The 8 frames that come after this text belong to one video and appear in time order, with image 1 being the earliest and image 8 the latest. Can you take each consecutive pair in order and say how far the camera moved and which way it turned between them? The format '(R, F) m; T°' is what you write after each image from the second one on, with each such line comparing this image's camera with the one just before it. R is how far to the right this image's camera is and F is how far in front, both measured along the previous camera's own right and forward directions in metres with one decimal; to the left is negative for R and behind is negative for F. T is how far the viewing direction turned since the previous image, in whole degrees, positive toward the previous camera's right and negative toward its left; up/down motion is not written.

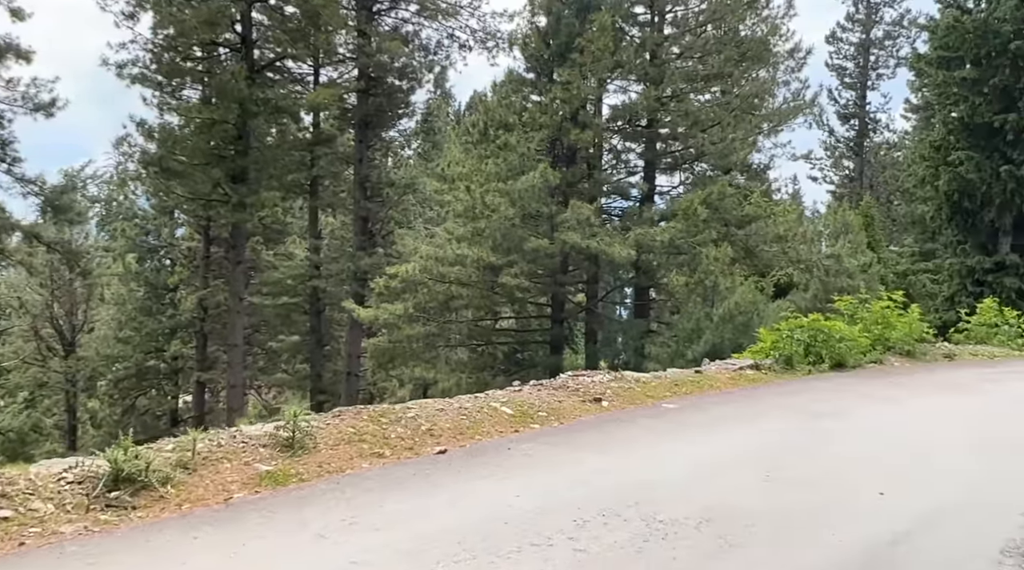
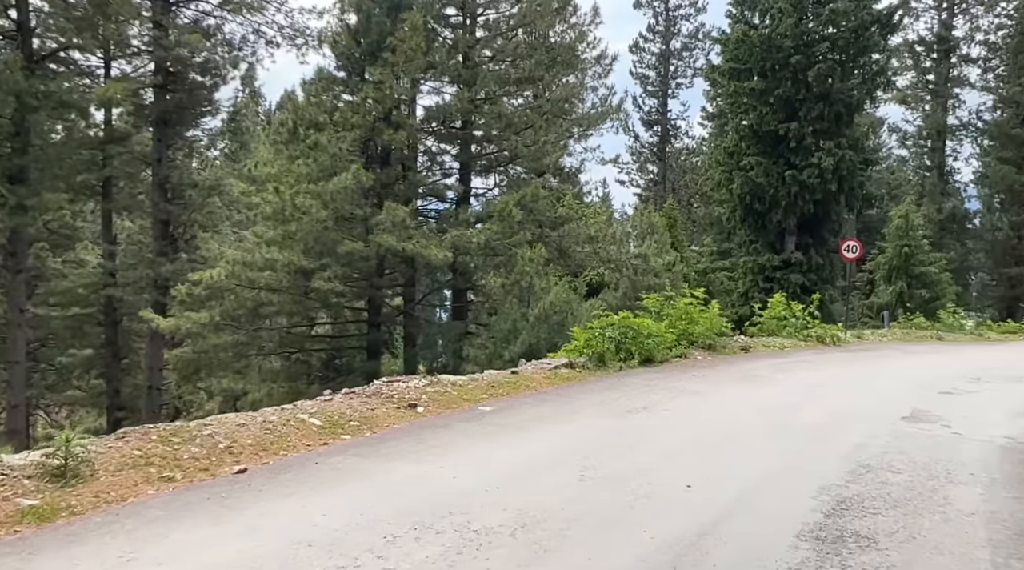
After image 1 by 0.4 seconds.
(+0.1, +0.2) m; +12°
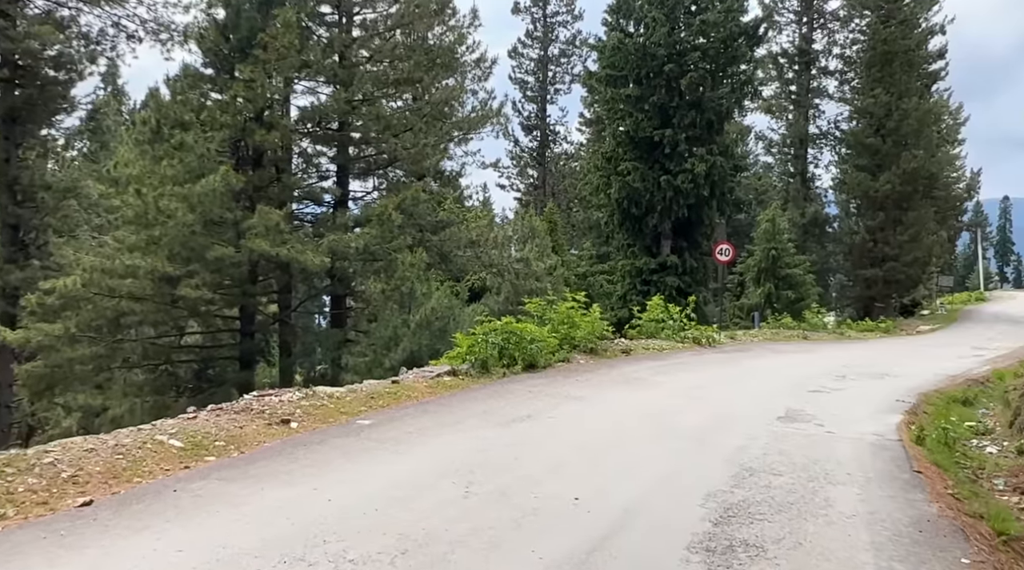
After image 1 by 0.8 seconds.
(0.0, +0.3) m; +8°
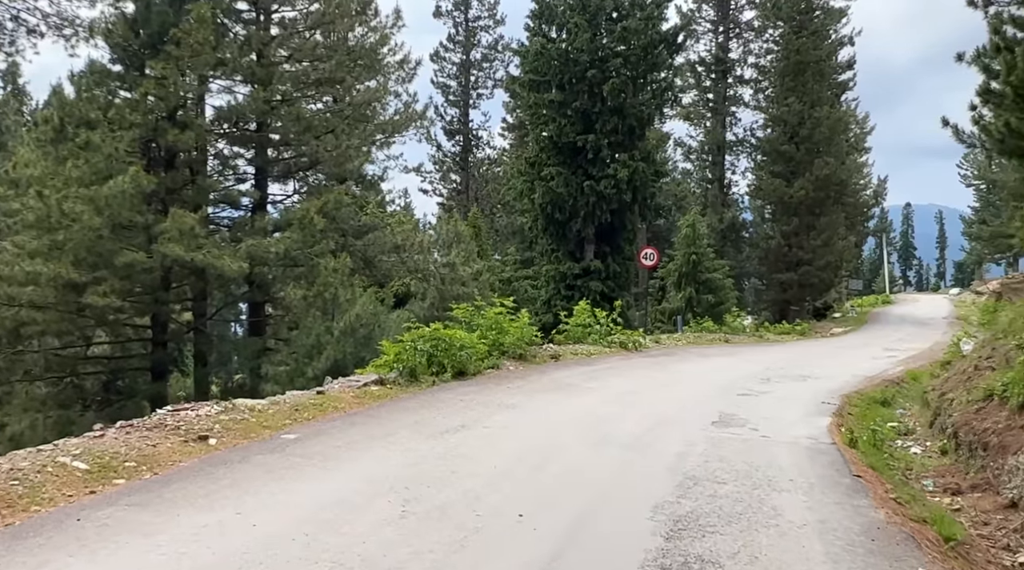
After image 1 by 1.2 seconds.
(-0.1, +0.3) m; +5°
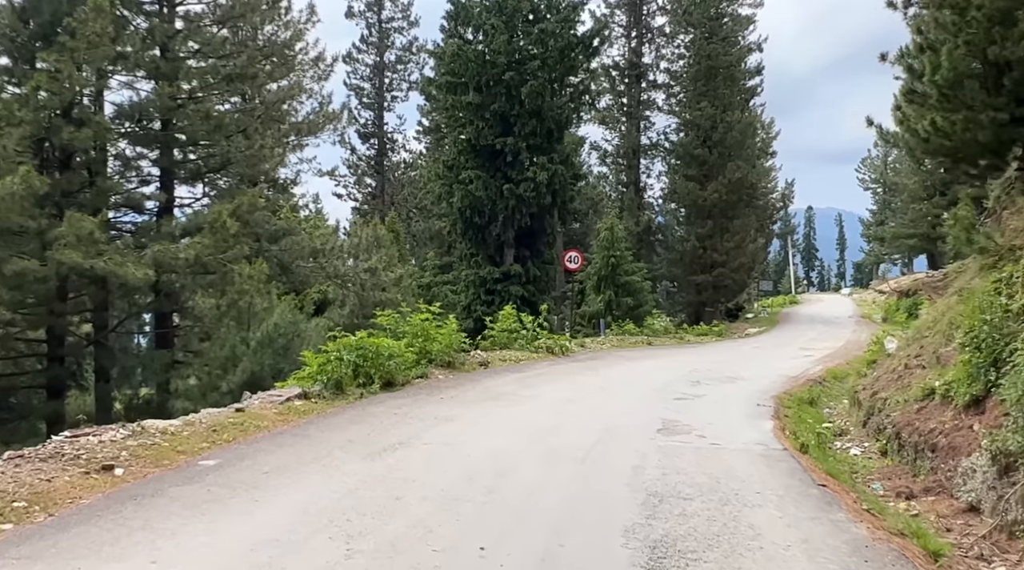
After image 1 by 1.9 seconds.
(-0.2, +0.5) m; +6°
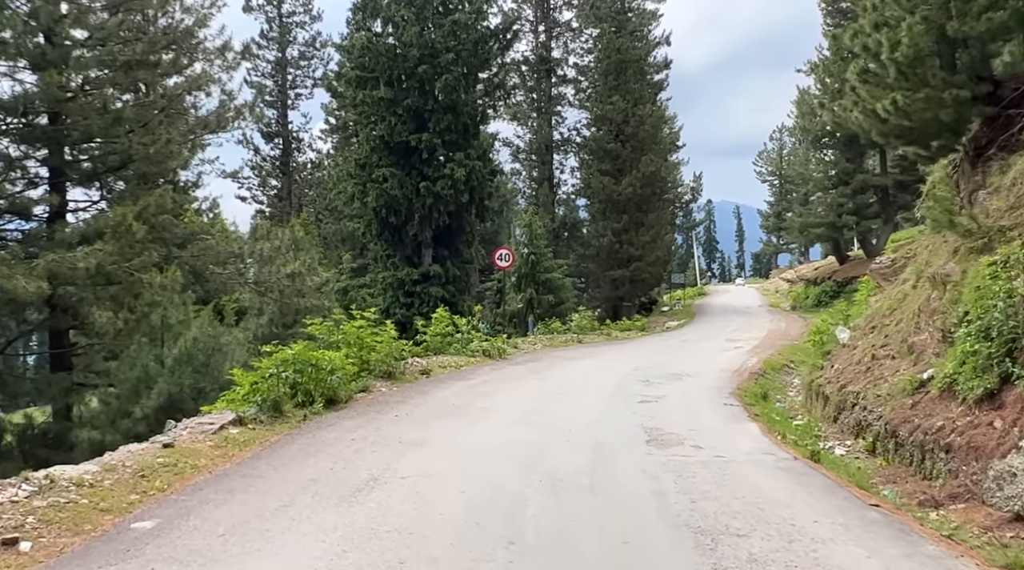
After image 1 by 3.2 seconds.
(-0.6, +1.1) m; +6°
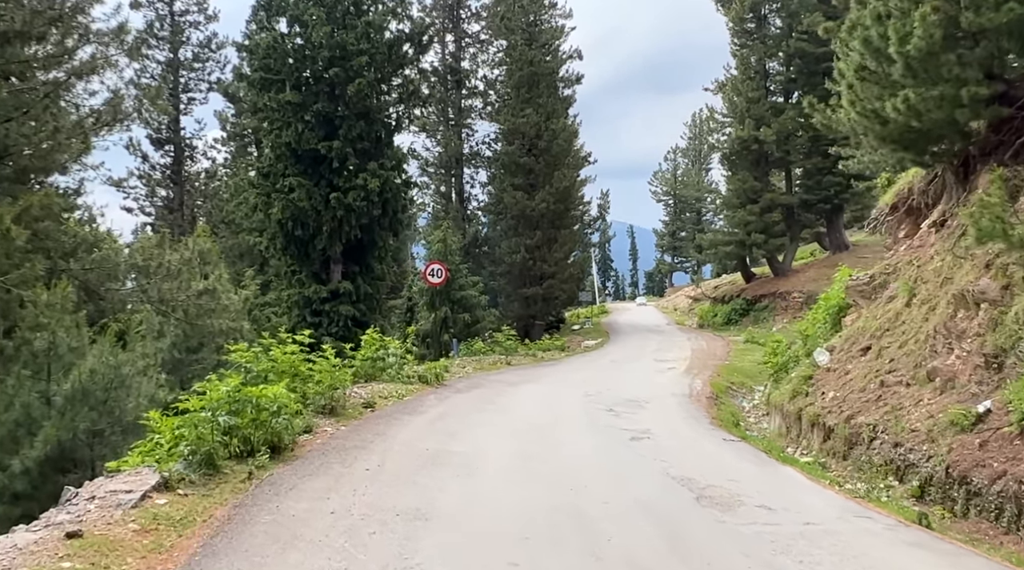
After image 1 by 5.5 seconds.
(-0.9, +1.8) m; +7°
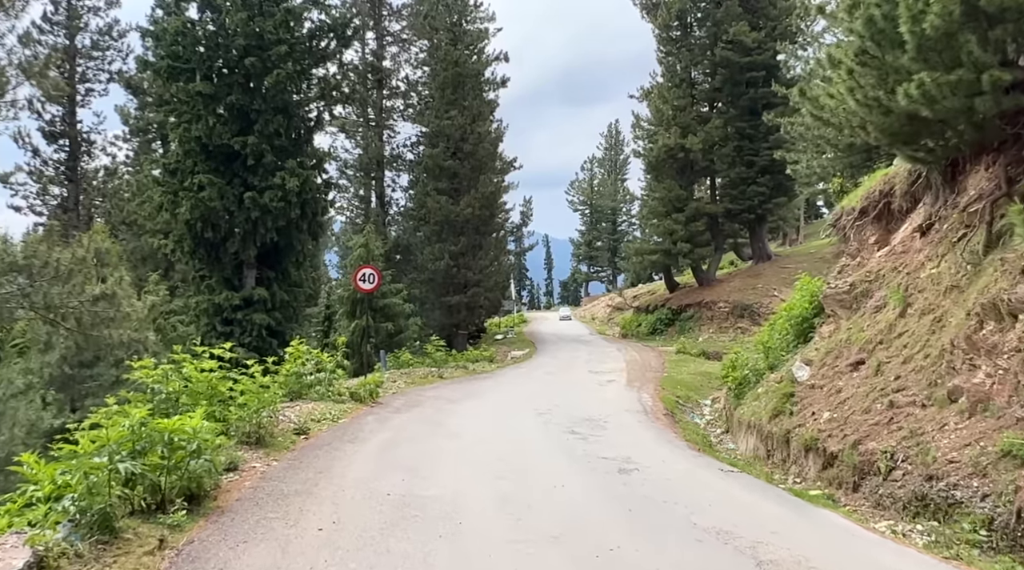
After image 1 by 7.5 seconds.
(-0.6, +1.6) m; +6°
